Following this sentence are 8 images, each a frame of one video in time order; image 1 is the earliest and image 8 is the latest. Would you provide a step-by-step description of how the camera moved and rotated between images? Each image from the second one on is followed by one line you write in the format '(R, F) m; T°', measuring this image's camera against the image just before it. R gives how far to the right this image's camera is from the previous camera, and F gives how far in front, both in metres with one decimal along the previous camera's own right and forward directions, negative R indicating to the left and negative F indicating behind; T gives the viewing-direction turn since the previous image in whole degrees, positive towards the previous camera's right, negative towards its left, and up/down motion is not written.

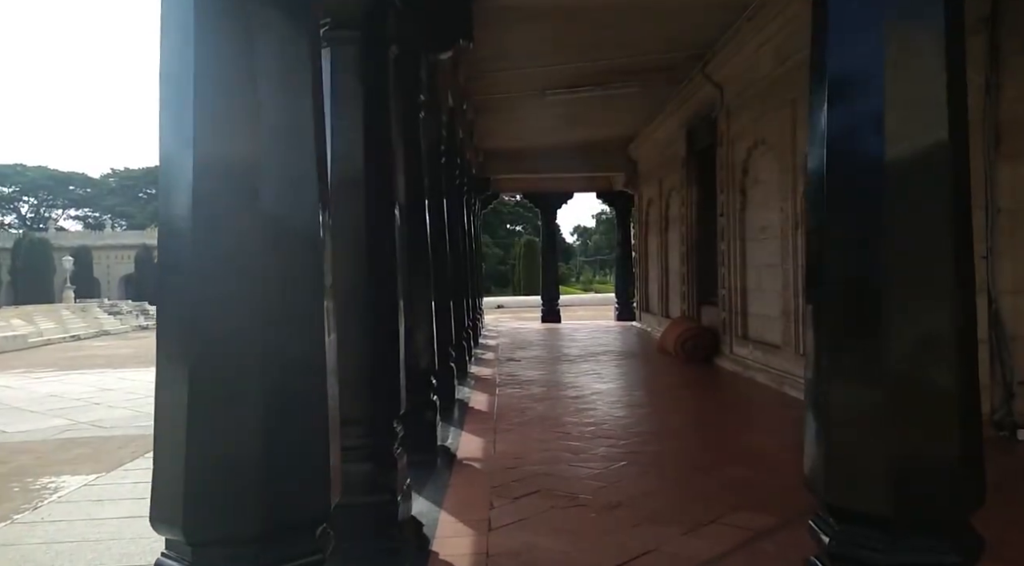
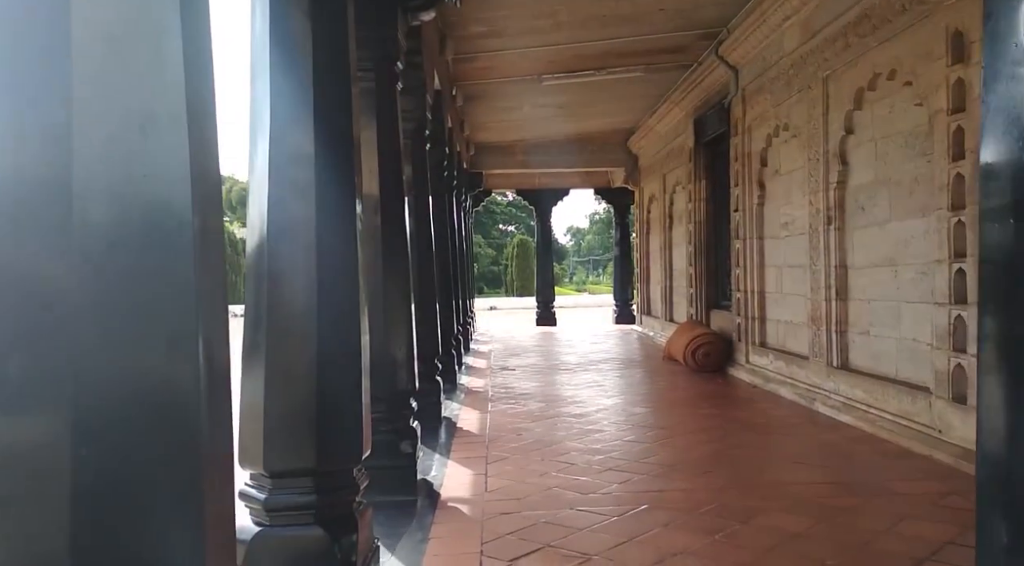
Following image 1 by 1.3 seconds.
(0.0, +0.6) m; +1°
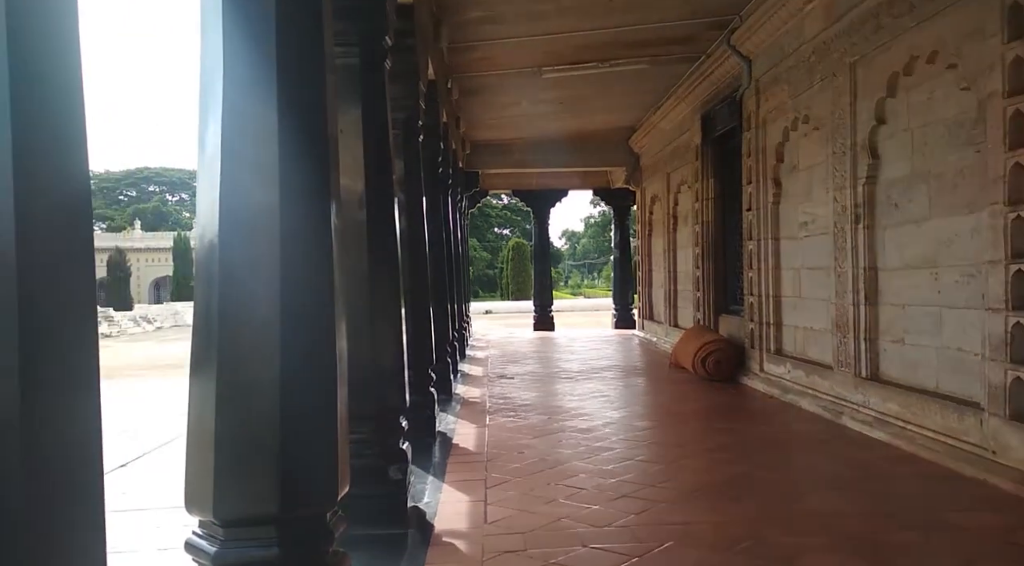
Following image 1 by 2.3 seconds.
(0.0, +0.4) m; 0°
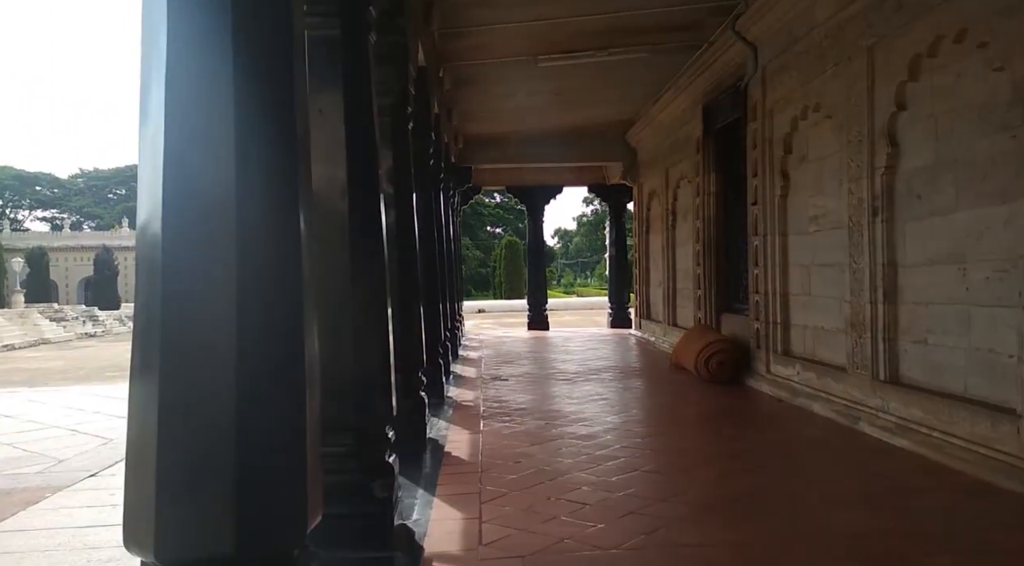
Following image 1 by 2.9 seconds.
(0.0, +0.3) m; +1°
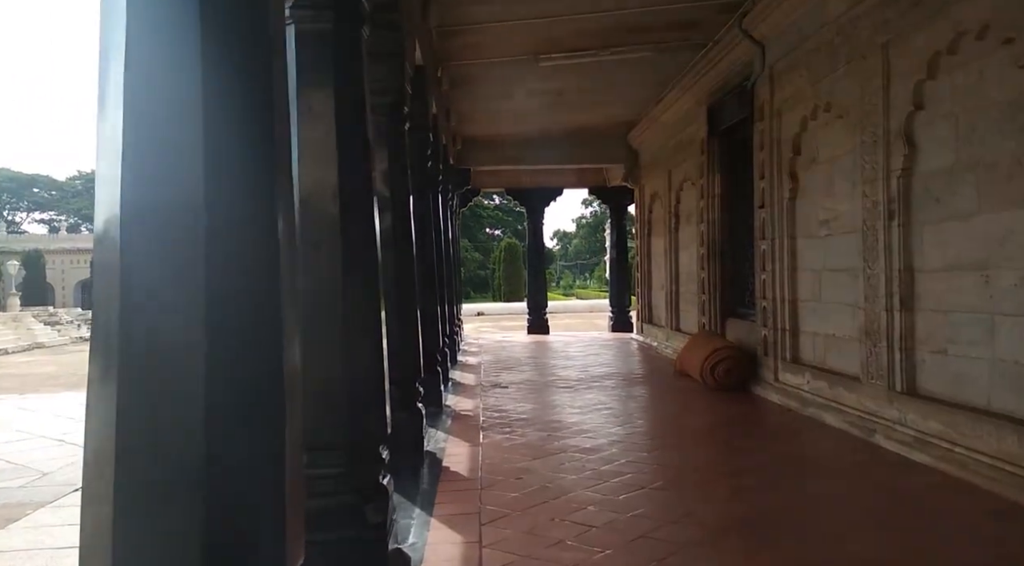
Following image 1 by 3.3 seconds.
(0.0, +0.2) m; 0°
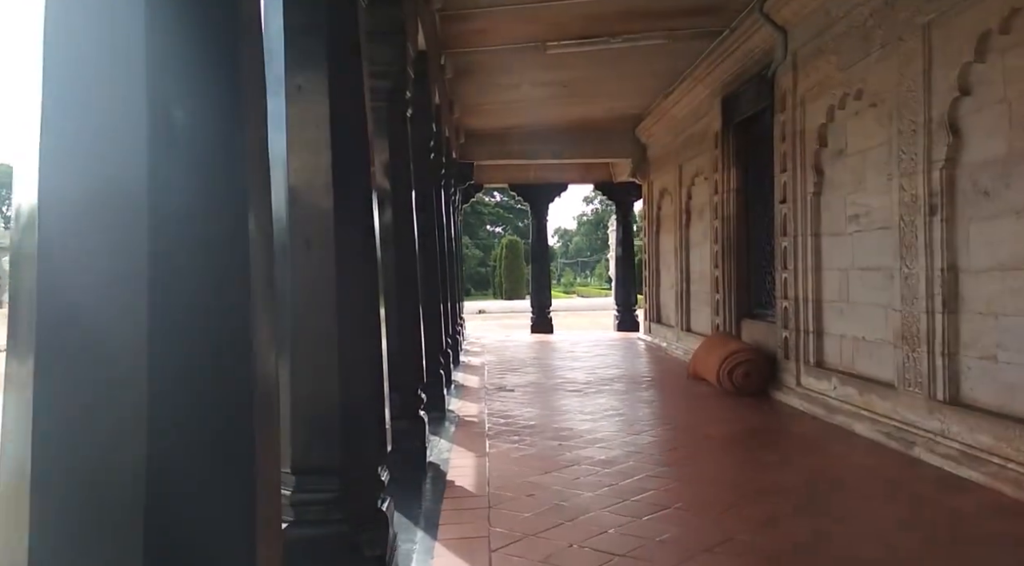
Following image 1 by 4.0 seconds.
(0.0, +0.3) m; 0°
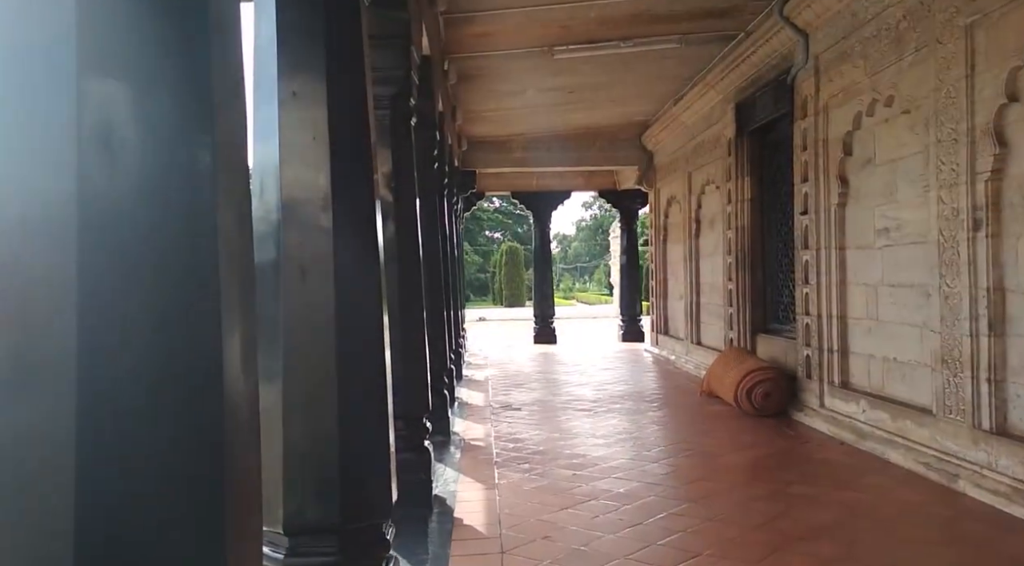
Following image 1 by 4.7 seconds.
(-0.1, +0.3) m; 0°
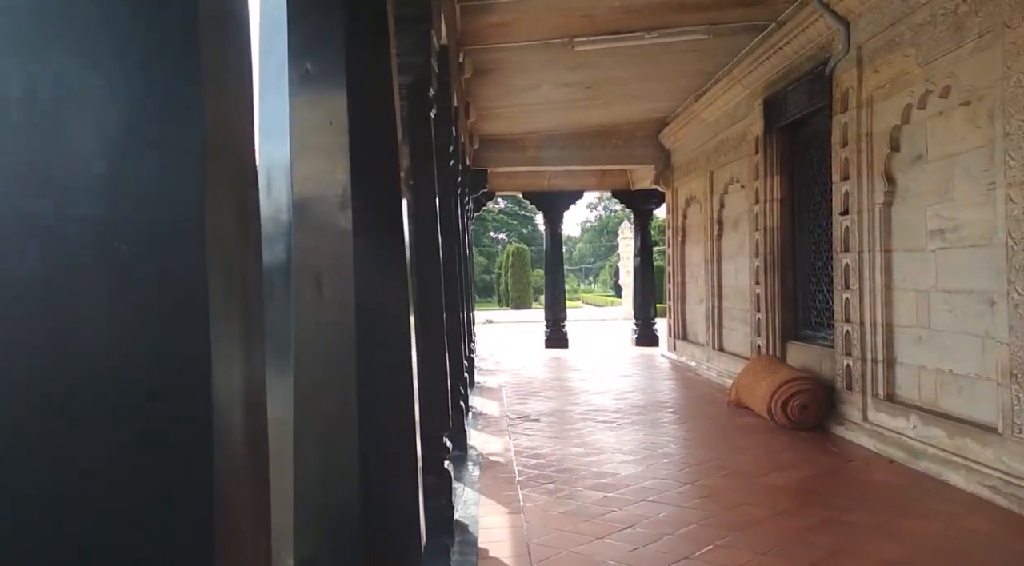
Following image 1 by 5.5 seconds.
(-0.1, +0.3) m; 0°
